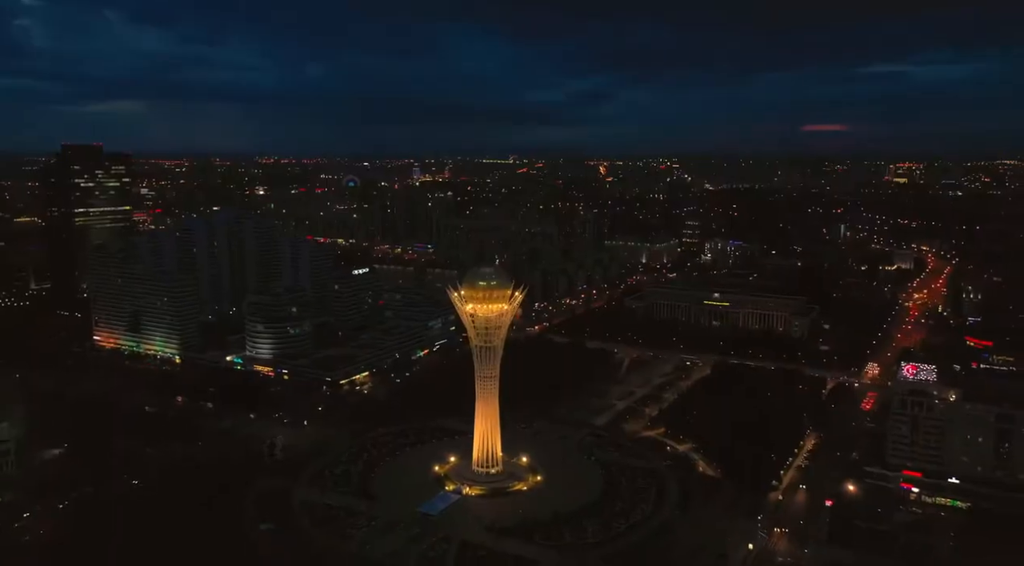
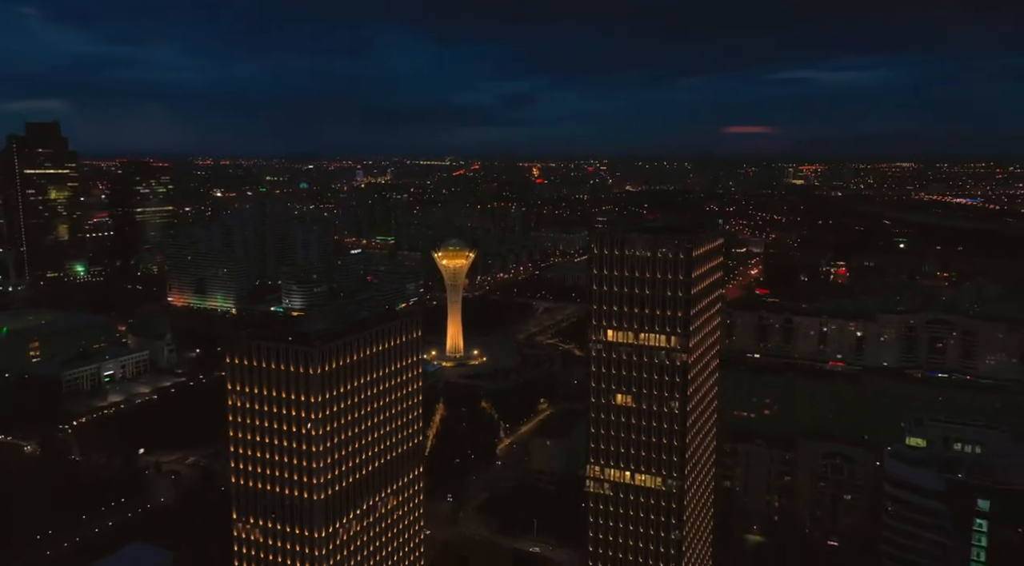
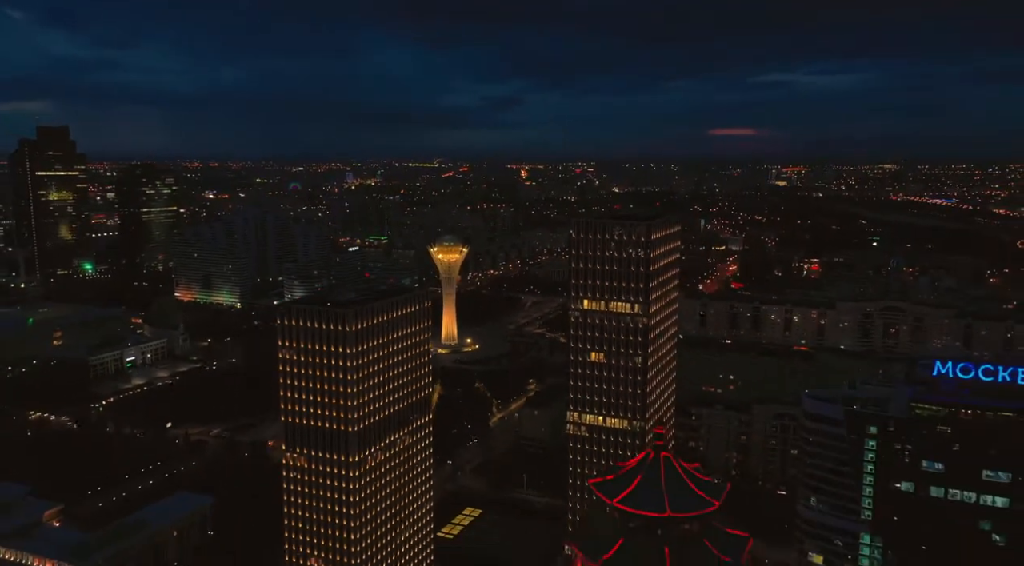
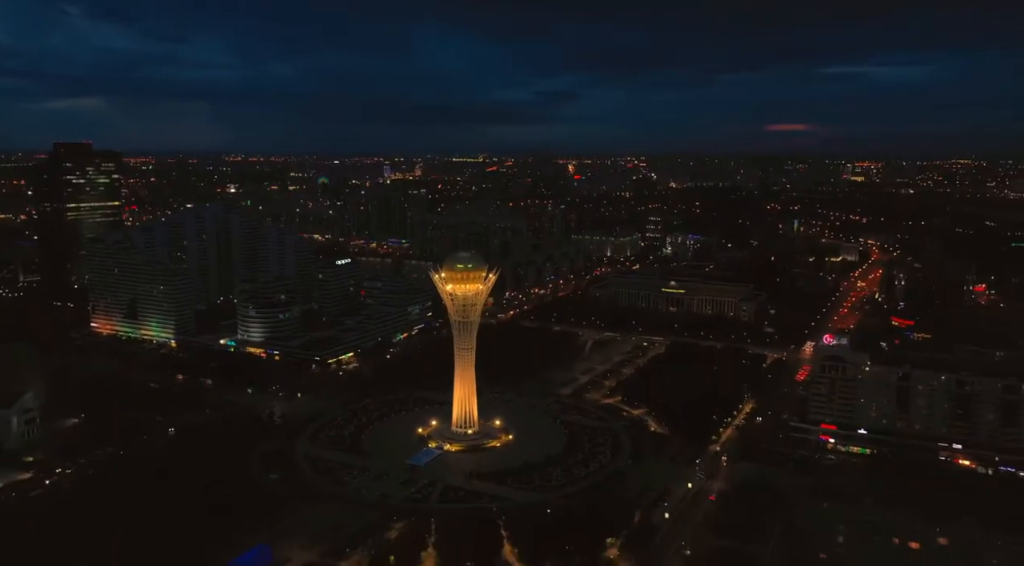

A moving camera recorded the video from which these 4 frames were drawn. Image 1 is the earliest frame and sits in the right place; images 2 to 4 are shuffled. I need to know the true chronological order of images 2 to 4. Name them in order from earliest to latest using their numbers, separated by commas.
4, 2, 3
